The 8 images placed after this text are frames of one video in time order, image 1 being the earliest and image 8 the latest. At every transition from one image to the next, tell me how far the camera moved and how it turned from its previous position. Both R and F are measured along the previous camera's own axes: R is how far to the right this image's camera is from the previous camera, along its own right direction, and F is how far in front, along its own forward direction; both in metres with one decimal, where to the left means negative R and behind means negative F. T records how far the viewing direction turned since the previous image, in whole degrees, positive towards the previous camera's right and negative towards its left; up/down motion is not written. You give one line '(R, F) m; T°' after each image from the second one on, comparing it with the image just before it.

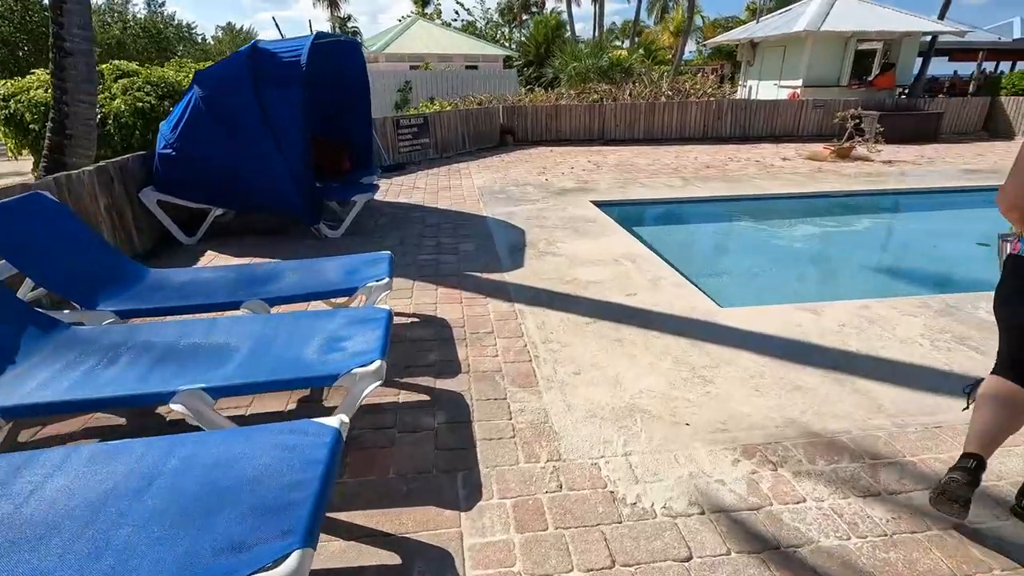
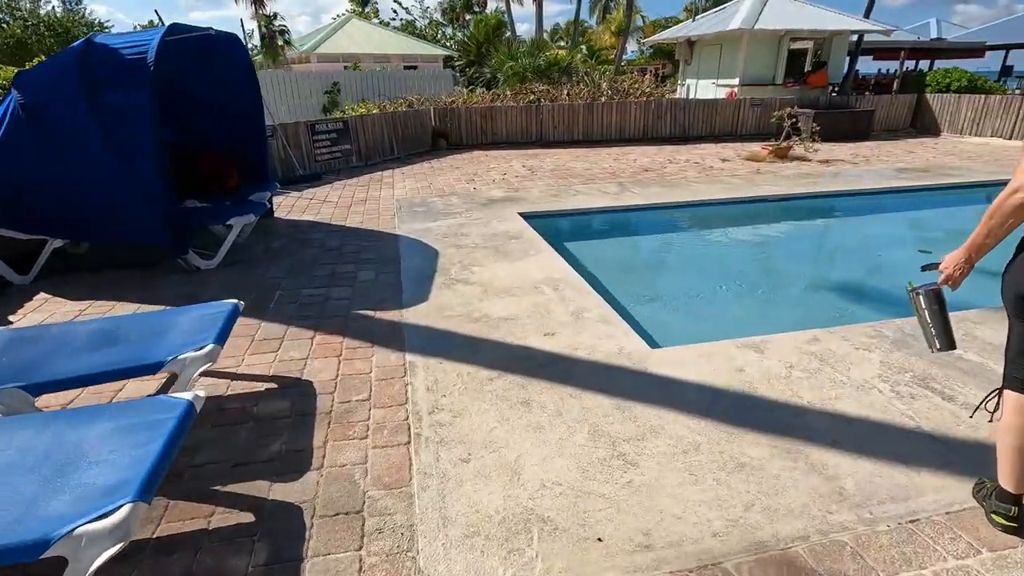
(+0.4, +0.7) m; +5°
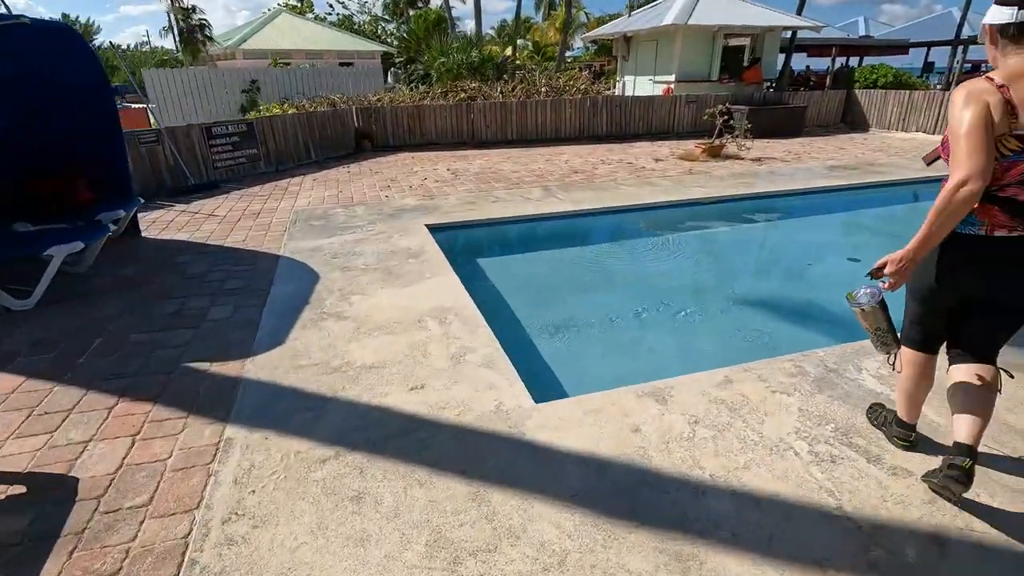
(+0.5, +0.6) m; +4°
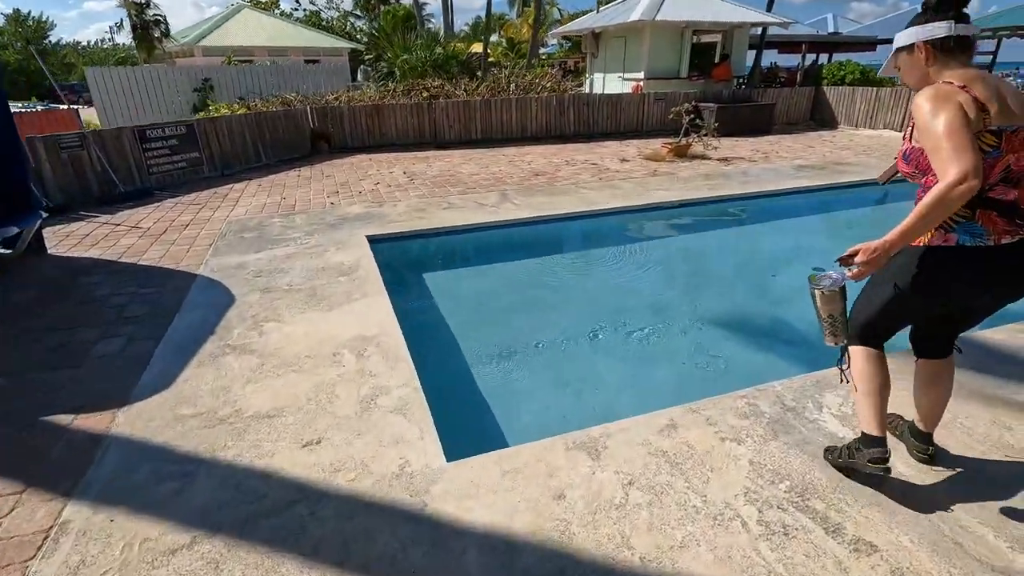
(+0.3, +0.4) m; +2°
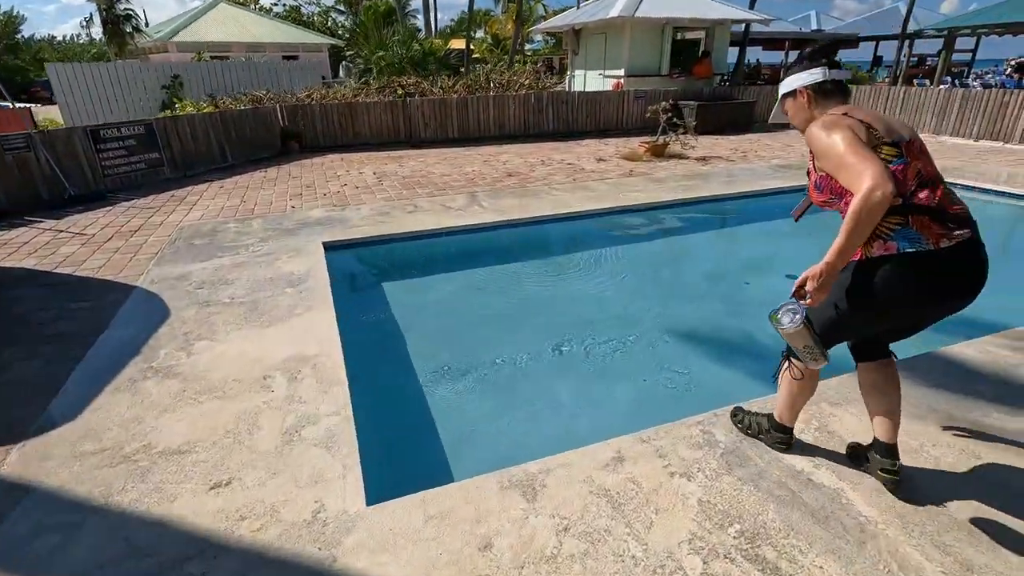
(+0.3, +0.2) m; +1°
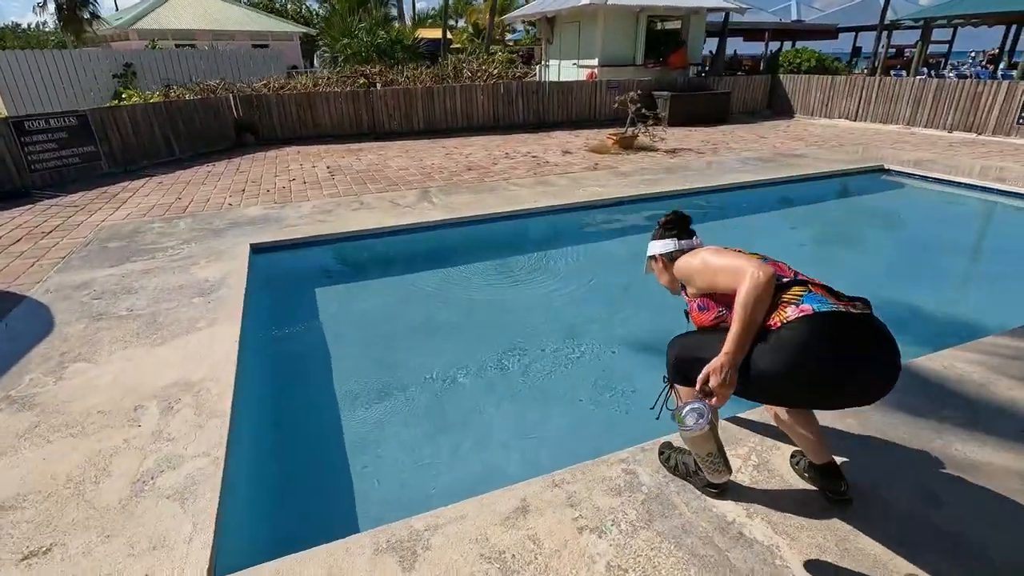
(+0.4, +0.4) m; +1°
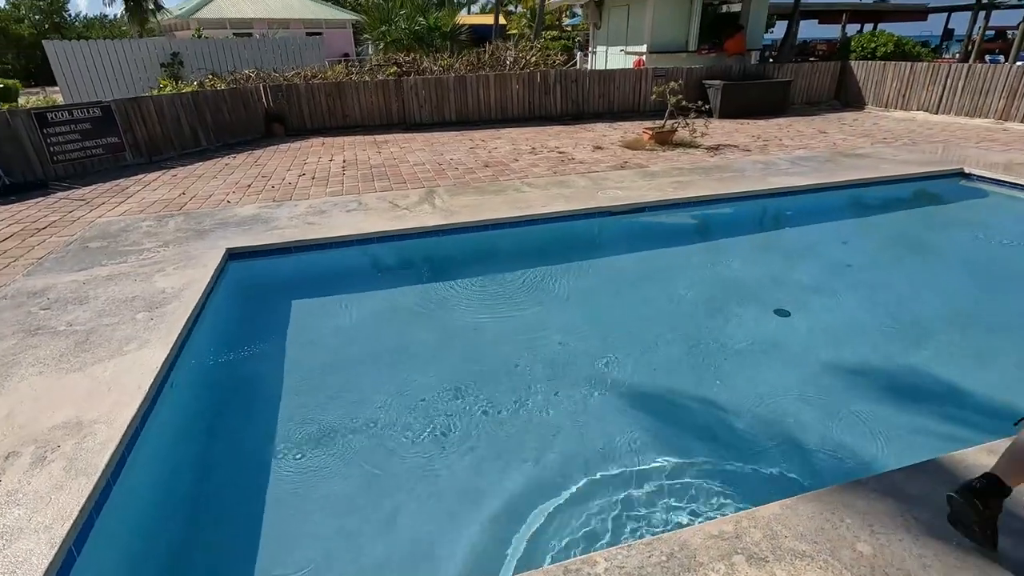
(+0.5, +0.6) m; -6°
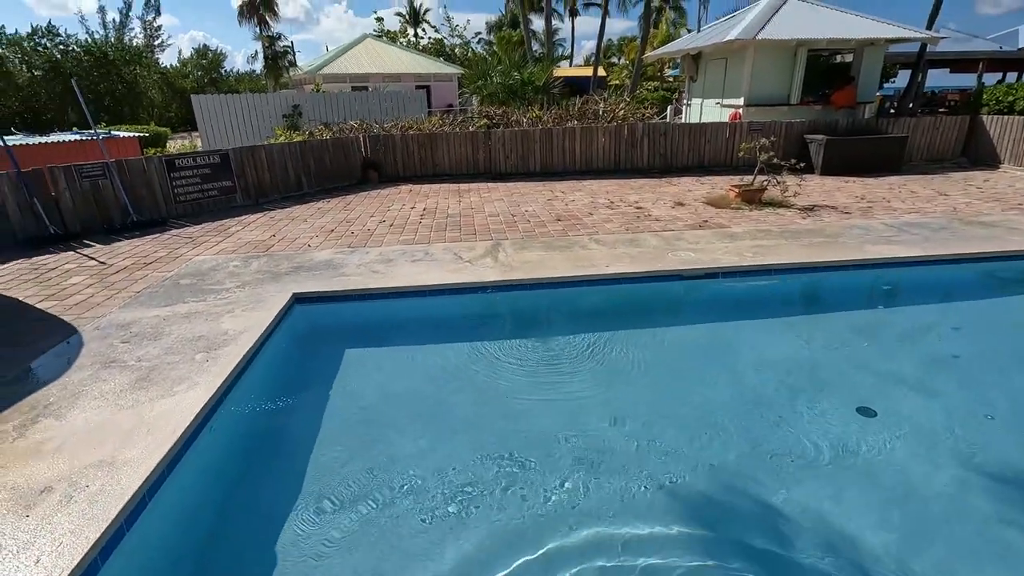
(+0.3, +0.1) m; -10°
